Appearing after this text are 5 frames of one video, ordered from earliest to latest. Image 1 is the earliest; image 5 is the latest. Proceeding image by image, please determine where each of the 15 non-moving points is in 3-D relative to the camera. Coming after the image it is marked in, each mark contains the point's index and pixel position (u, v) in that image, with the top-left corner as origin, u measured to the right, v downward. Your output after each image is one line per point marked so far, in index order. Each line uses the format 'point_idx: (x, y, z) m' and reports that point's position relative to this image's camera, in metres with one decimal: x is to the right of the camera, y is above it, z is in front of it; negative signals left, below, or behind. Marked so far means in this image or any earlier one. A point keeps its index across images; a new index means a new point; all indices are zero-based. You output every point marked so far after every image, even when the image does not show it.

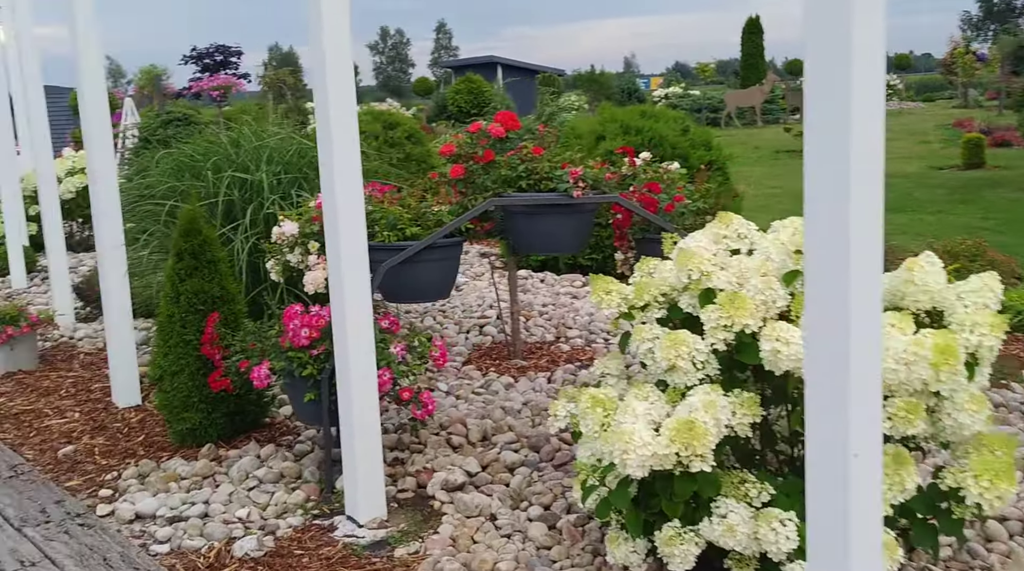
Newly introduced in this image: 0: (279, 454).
0: (-0.7, -0.5, +3.1) m
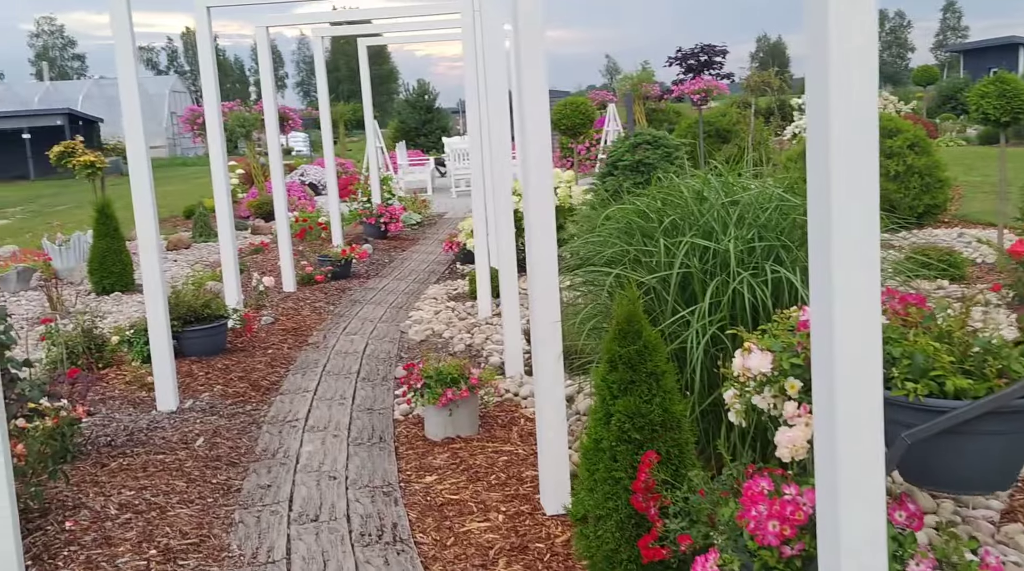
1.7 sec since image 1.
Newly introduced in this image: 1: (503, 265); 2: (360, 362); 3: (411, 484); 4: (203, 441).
0: (+0.5, -0.8, +2.2) m
1: (0.0, +0.1, +4.8) m
2: (-0.8, -0.4, +5.4) m
3: (-0.4, -0.7, +3.5) m
4: (-1.3, -0.7, +4.1) m
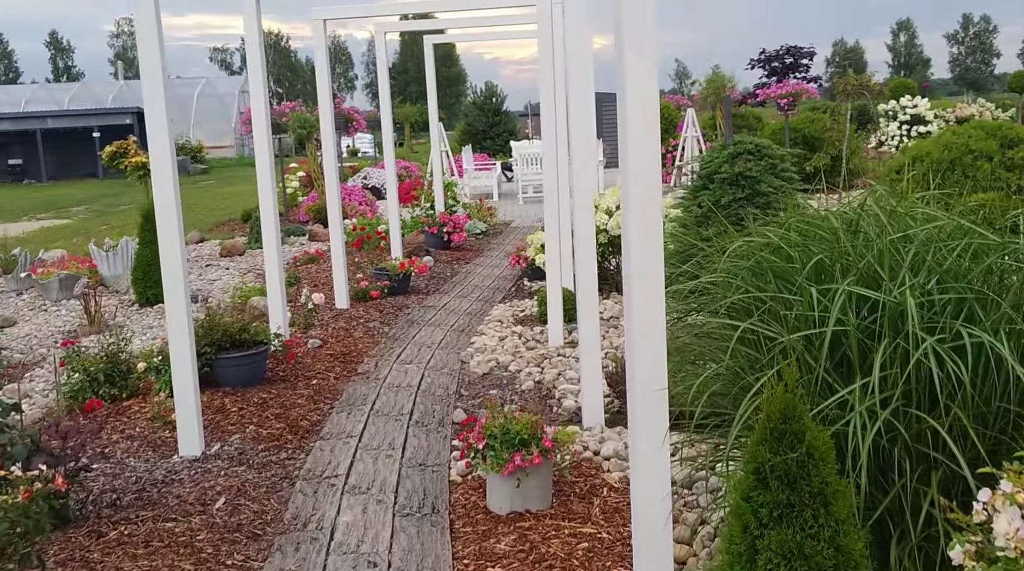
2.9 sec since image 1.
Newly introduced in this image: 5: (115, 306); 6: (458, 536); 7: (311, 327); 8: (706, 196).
0: (+0.6, -1.0, +1.4) m
1: (+0.3, 0.0, +4.0) m
2: (-0.5, -0.5, +4.7) m
3: (-0.1, -0.8, +2.8) m
4: (-1.0, -0.8, +3.4) m
5: (-3.1, -0.2, +7.6) m
6: (-0.2, -0.8, +3.1) m
7: (-1.3, -0.3, +6.3) m
8: (+1.0, +0.5, +5.1) m
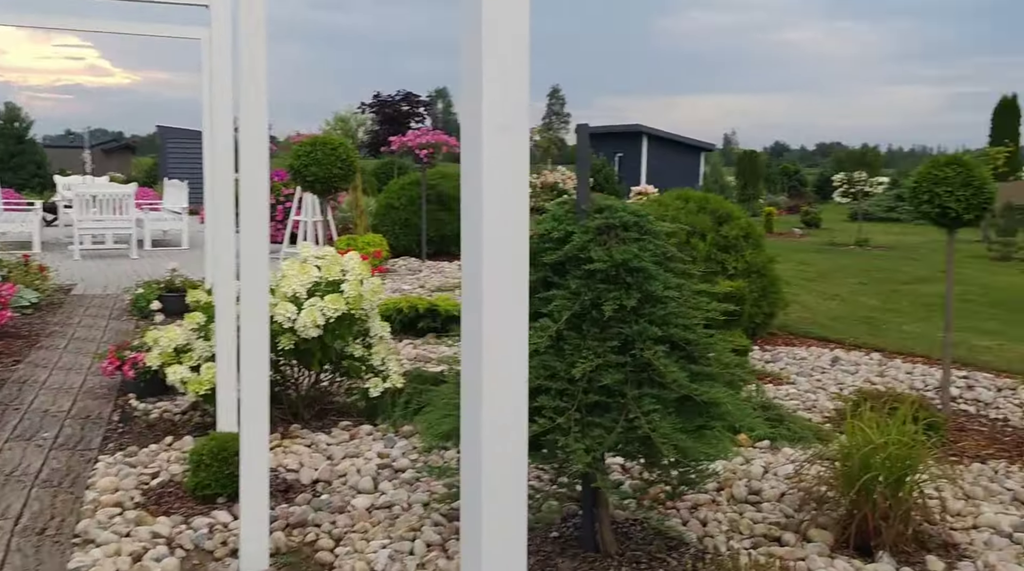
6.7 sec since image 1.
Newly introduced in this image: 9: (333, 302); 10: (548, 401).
0: (+1.5, -1.3, -0.7) m
1: (0.0, -0.5, +1.6) m
2: (-1.0, -1.0, +1.8) m
3: (+0.1, -1.2, +0.2) m
4: (-0.9, -1.2, +0.4) m
5: (-4.6, -0.7, +3.2) m
6: (0.0, -1.2, +0.5) m
7: (-2.5, -0.8, +2.9) m
8: (+0.1, 0.0, +2.9) m
9: (-0.8, -0.1, +4.3) m
10: (+0.1, -0.3, +2.8) m
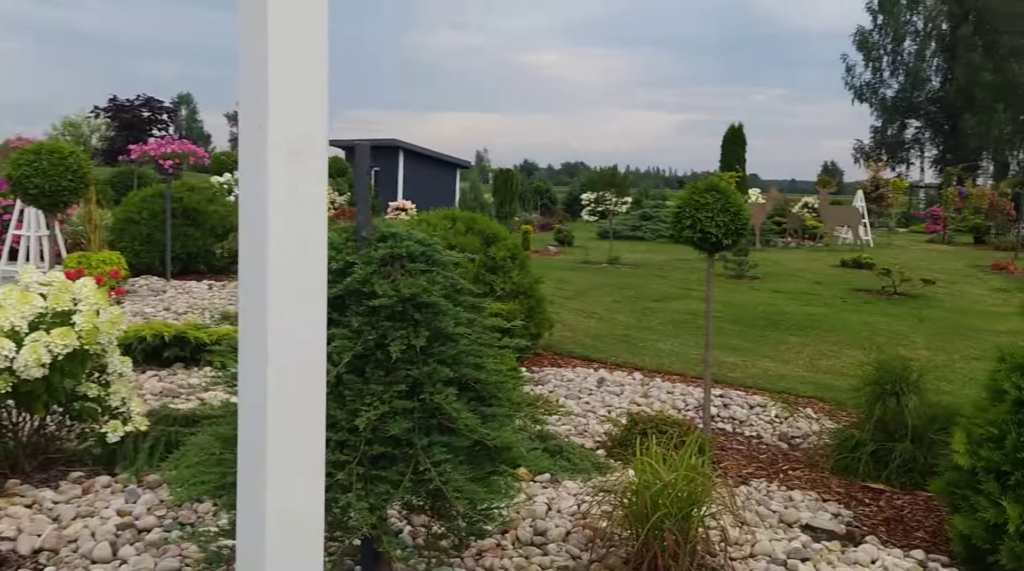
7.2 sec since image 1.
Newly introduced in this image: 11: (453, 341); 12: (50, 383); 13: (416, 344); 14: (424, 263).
0: (+1.7, -1.4, -0.6) m
1: (-0.3, -0.6, +1.2) m
2: (-1.3, -1.1, +1.2) m
3: (+0.2, -1.3, 0.0) m
4: (-0.9, -1.2, -0.1) m
5: (-5.2, -0.8, +1.7) m
6: (0.0, -1.3, +0.2) m
7: (-3.0, -0.9, +1.9) m
8: (-0.4, -0.1, +2.5) m
9: (-1.7, -0.2, +3.7) m
10: (-0.5, -0.4, +2.5) m
11: (-0.2, -0.2, +2.7) m
12: (-1.8, -0.4, +3.7) m
13: (-0.3, -0.2, +2.6) m
14: (-0.3, +0.1, +2.8) m
